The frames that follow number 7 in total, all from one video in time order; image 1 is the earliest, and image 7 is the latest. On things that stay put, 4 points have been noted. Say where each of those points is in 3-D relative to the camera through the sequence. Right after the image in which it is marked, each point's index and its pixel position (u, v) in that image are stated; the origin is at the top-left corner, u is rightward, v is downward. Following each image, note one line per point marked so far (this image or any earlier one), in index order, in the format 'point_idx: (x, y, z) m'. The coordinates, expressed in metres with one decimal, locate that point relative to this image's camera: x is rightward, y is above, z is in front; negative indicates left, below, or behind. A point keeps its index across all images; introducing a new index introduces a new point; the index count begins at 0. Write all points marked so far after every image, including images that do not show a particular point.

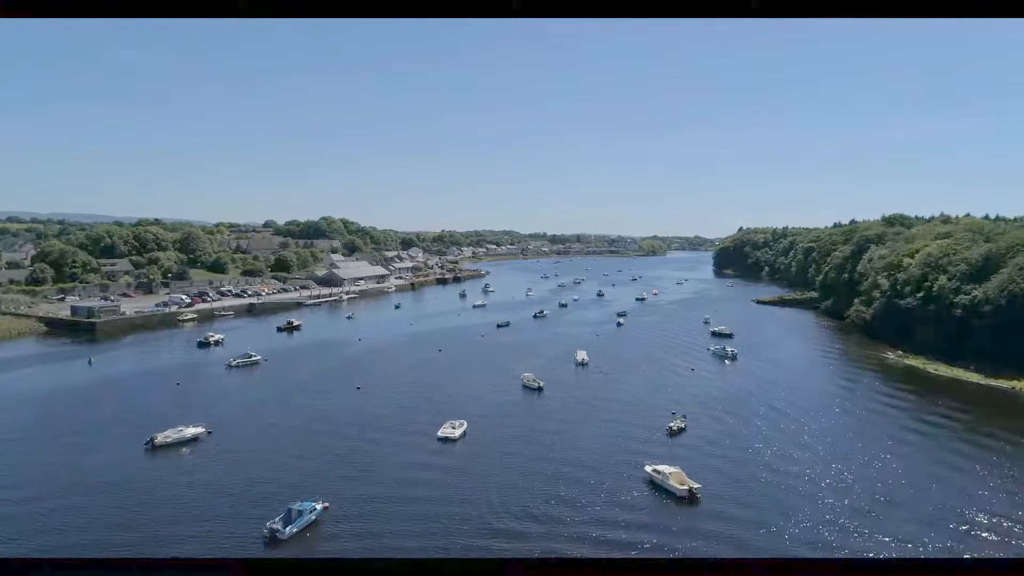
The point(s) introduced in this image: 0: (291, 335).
0: (-3.6, -0.8, +10.7) m
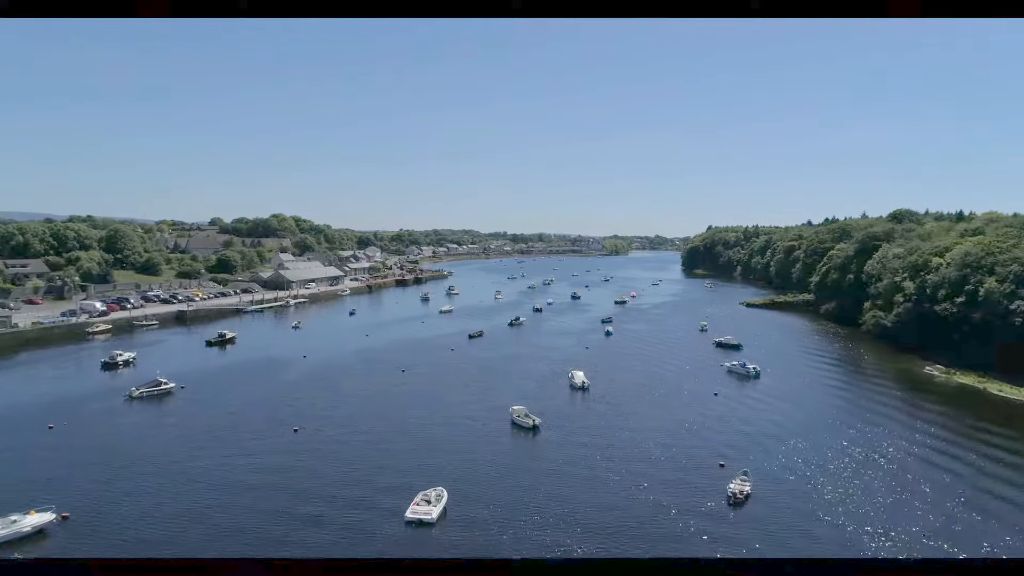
0: (-4.0, -0.9, +9.0) m
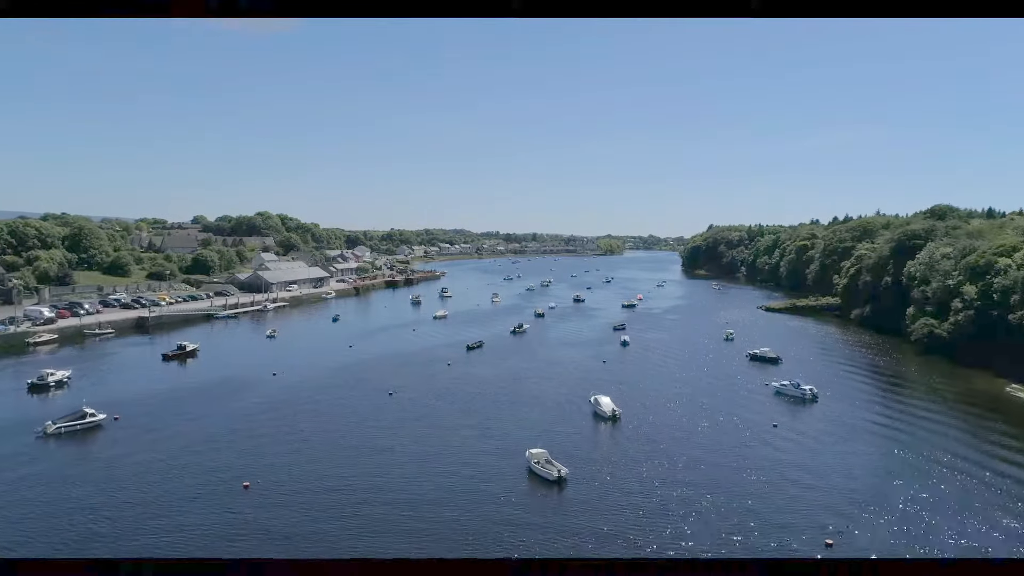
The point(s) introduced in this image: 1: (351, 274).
0: (-4.0, -0.9, +7.9) m
1: (-4.7, +0.4, +19.1) m
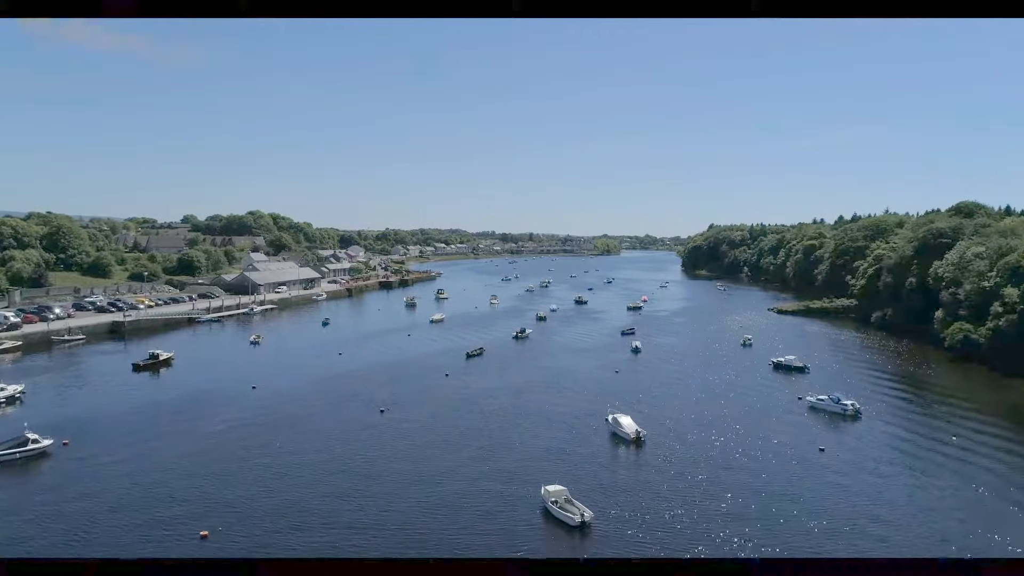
0: (-3.9, -1.0, +7.3) m
1: (-4.7, +0.4, +18.5) m
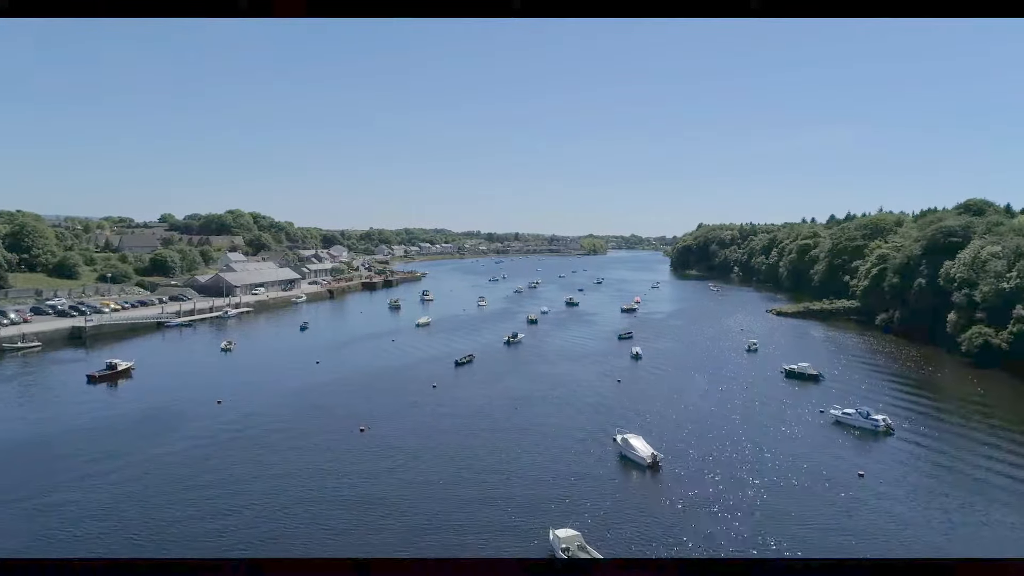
0: (-4.0, -1.0, +6.7) m
1: (-5.1, +0.3, +17.9) m
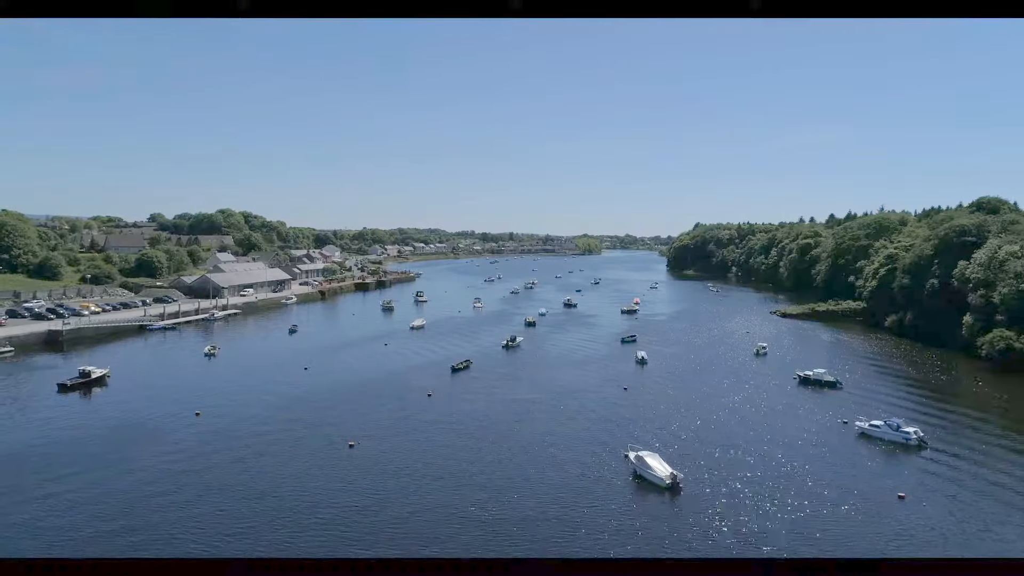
0: (-4.0, -1.0, +6.3) m
1: (-5.2, +0.3, +17.5) m
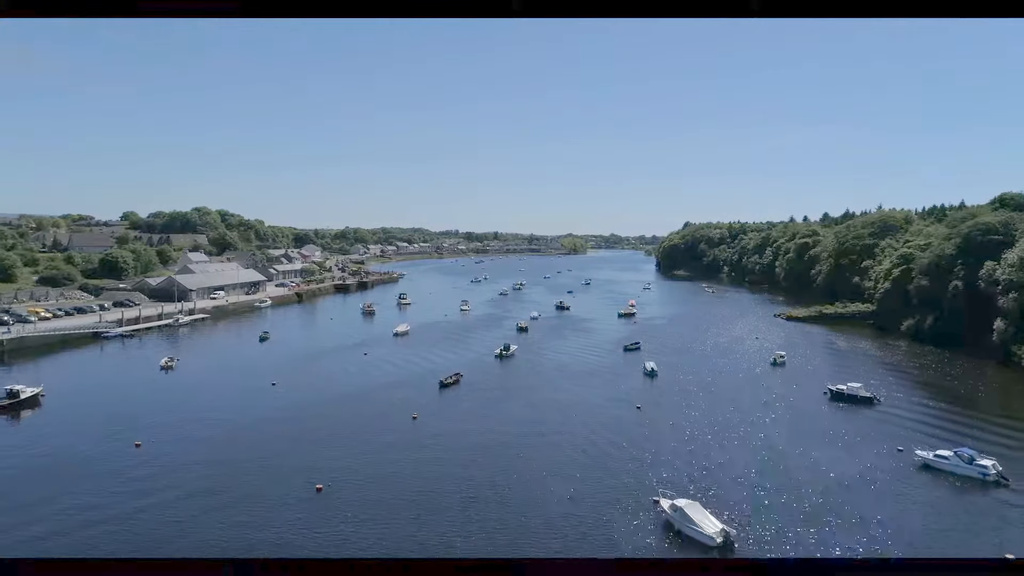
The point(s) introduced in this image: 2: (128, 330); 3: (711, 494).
0: (-4.0, -1.1, +5.5) m
1: (-5.5, +0.3, +16.6) m
2: (-5.1, -0.6, +8.9) m
3: (+1.1, -1.2, +3.8) m
